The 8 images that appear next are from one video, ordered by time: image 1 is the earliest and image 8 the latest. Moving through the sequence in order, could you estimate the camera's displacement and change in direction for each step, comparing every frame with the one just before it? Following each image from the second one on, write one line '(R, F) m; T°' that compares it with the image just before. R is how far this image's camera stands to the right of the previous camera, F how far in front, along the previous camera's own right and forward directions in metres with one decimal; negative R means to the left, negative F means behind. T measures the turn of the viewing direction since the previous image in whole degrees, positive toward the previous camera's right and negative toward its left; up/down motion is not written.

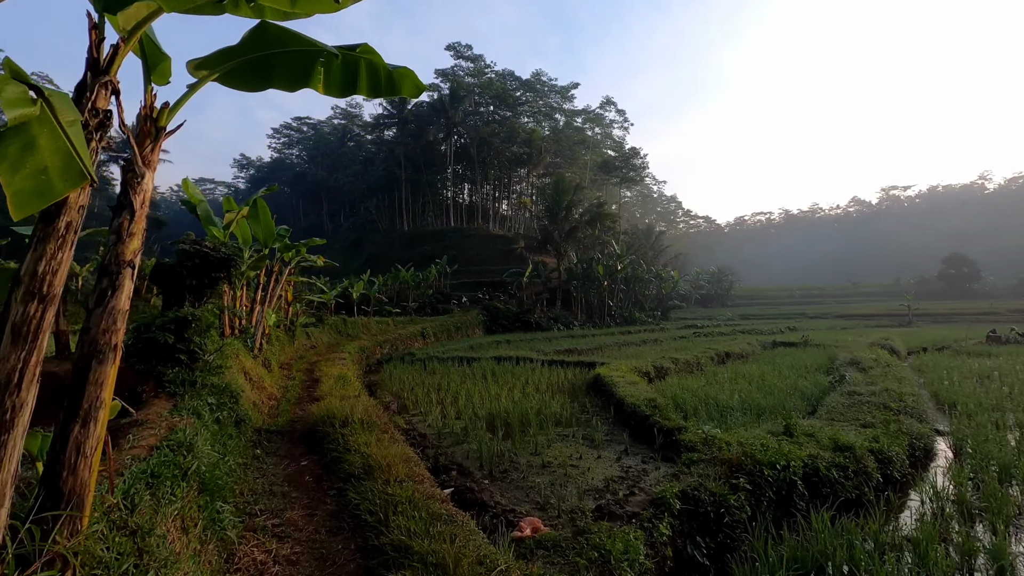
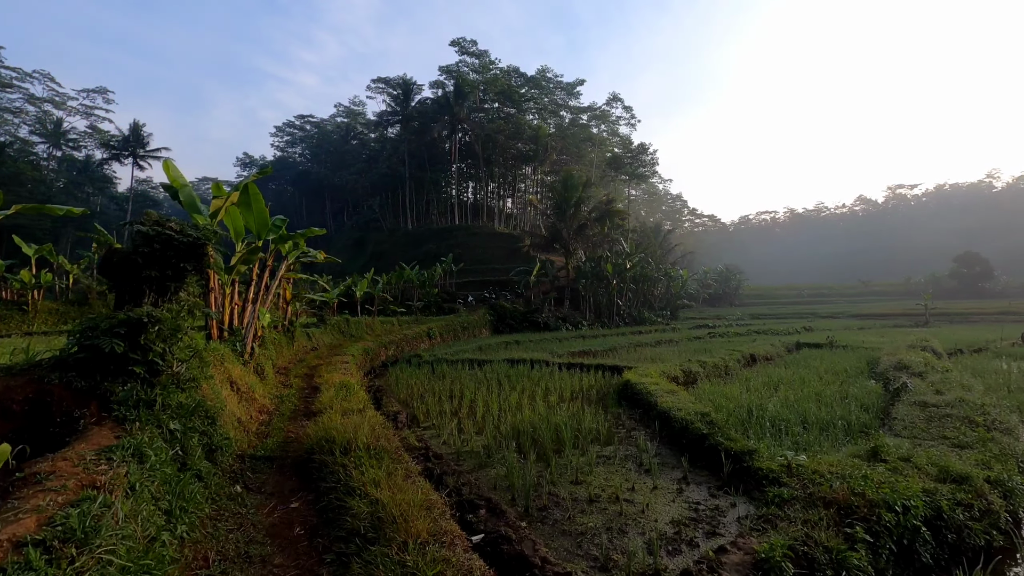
(-0.2, +0.8) m; 0°
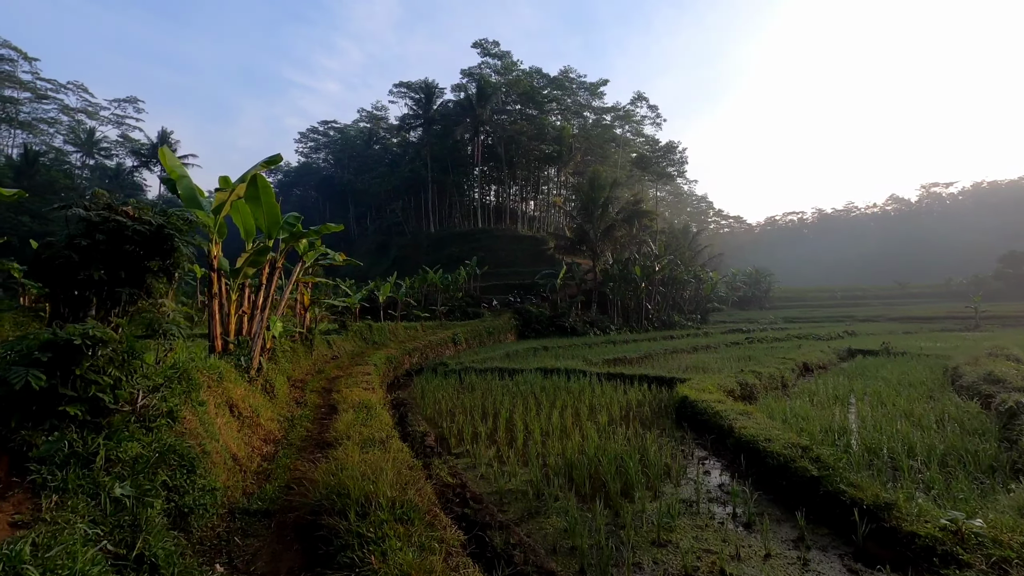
(-0.2, +0.9) m; -2°
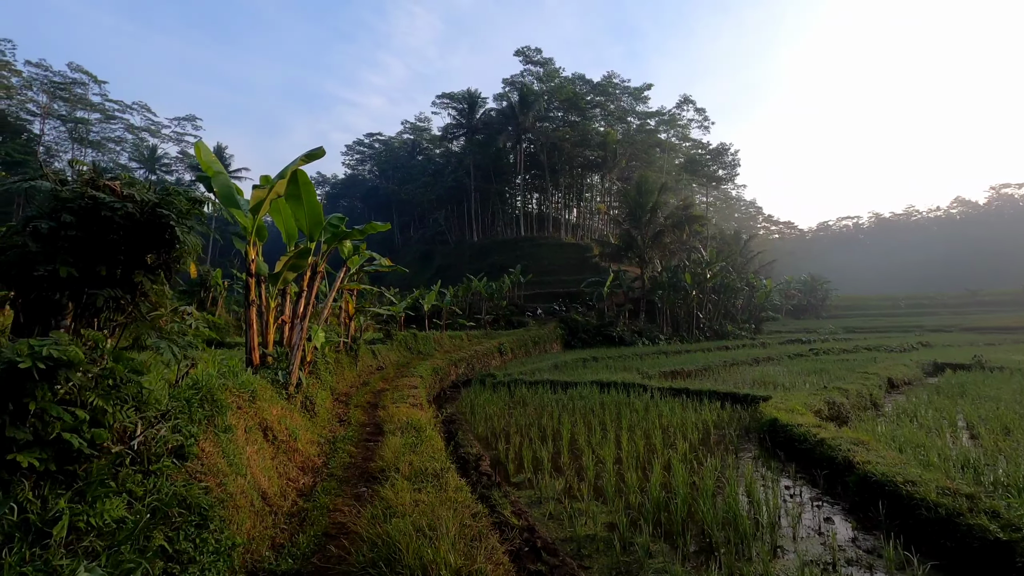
(-0.2, +0.7) m; -4°
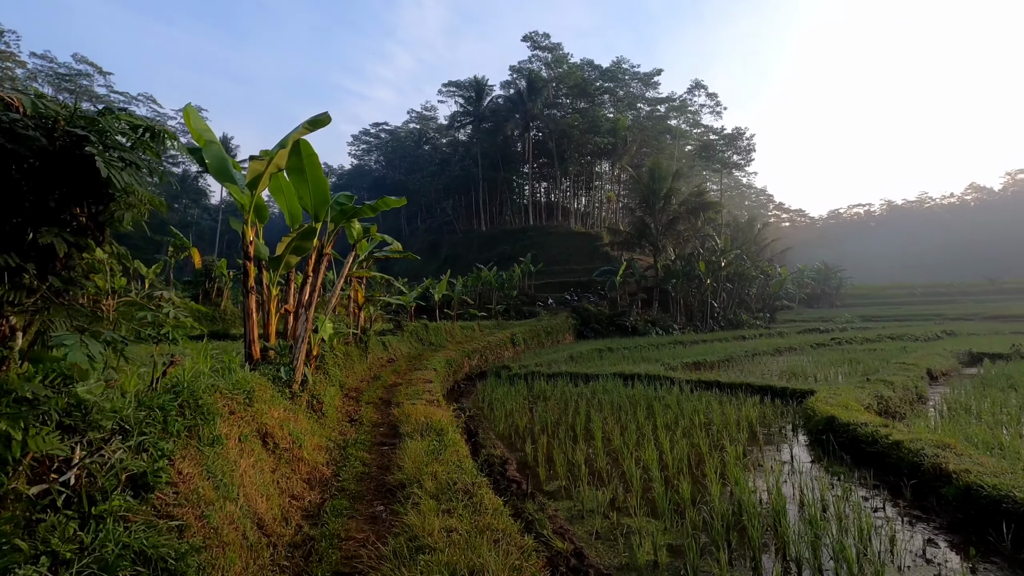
(-0.2, +0.6) m; -1°
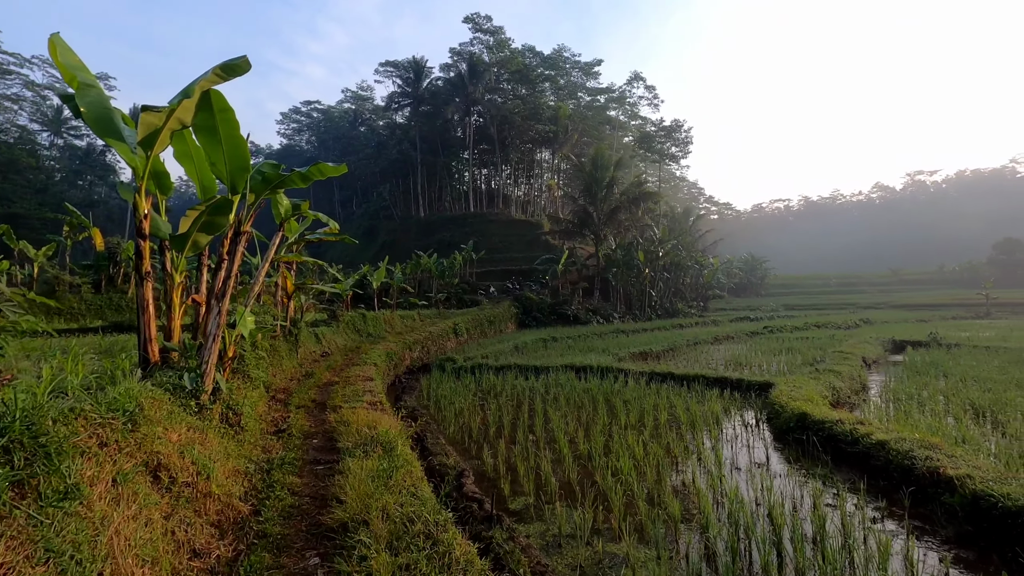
(-0.2, +0.6) m; +7°
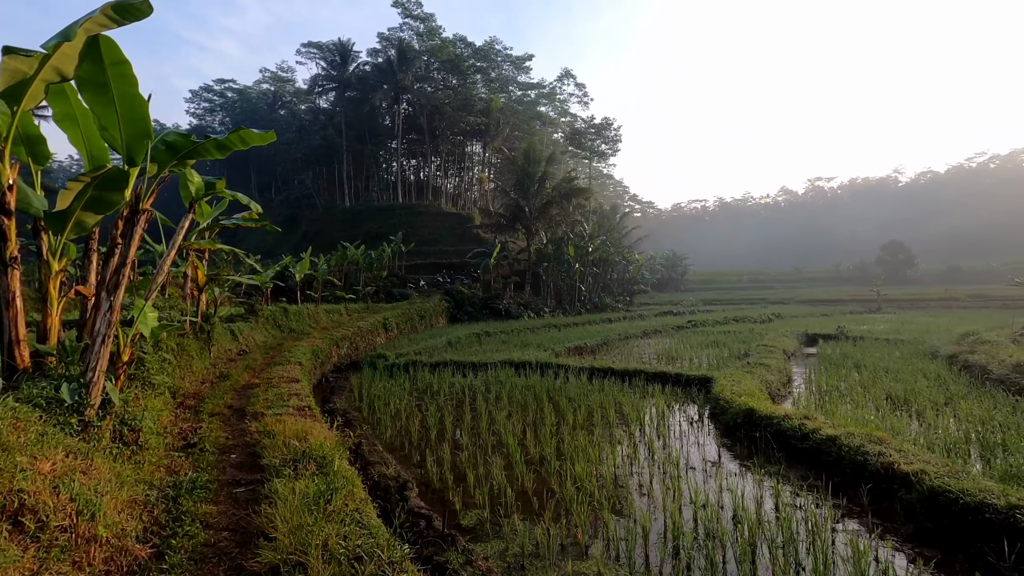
(-0.2, +0.4) m; +8°
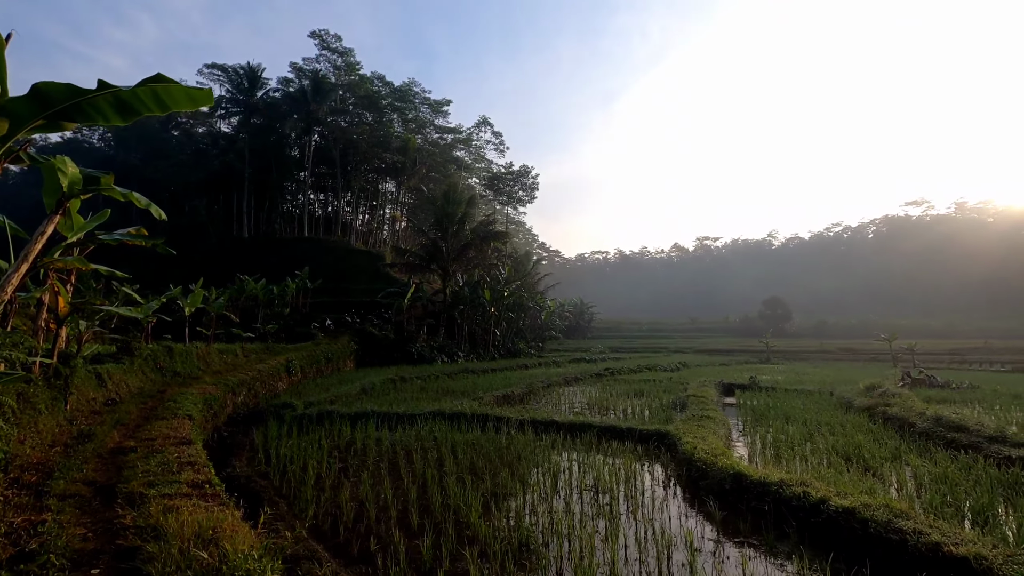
(-0.5, +0.8) m; +10°
